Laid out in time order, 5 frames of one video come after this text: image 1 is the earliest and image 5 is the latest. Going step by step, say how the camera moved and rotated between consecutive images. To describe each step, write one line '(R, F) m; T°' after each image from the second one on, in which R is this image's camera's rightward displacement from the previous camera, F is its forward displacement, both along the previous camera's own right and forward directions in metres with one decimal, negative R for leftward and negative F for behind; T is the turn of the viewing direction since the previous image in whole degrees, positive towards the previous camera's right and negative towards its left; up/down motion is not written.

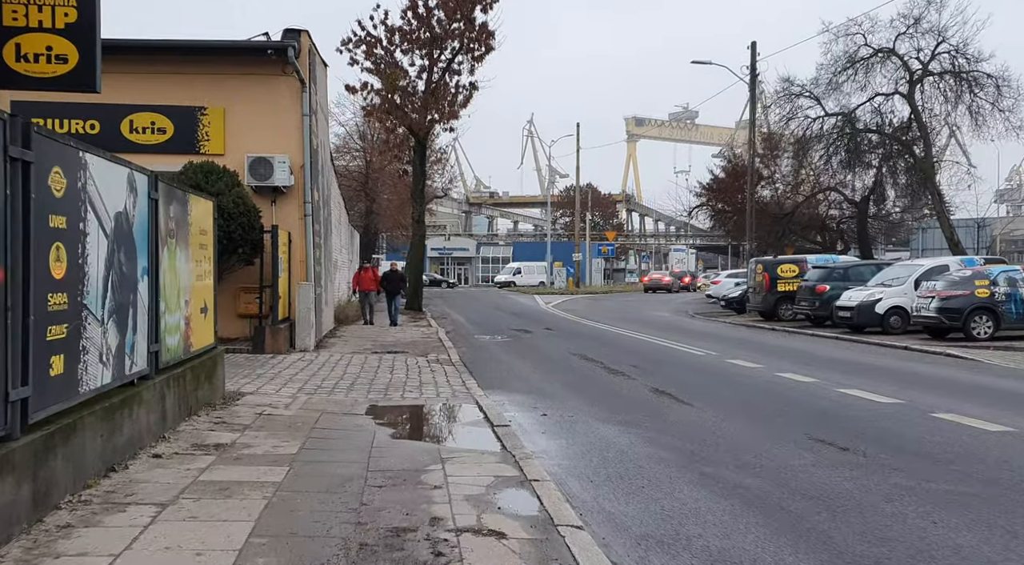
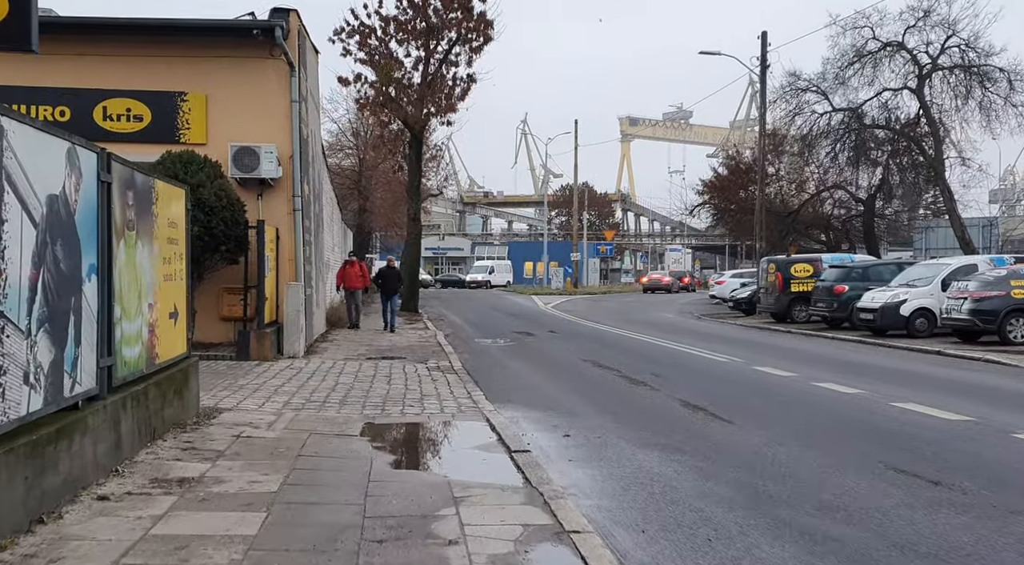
(-0.2, +1.2) m; 0°
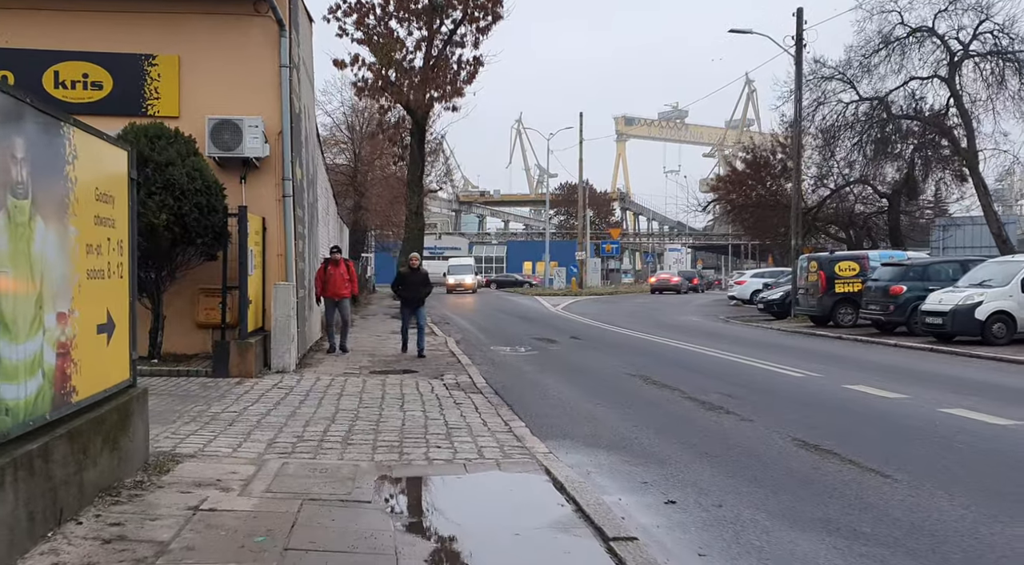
(-0.5, +2.4) m; 0°
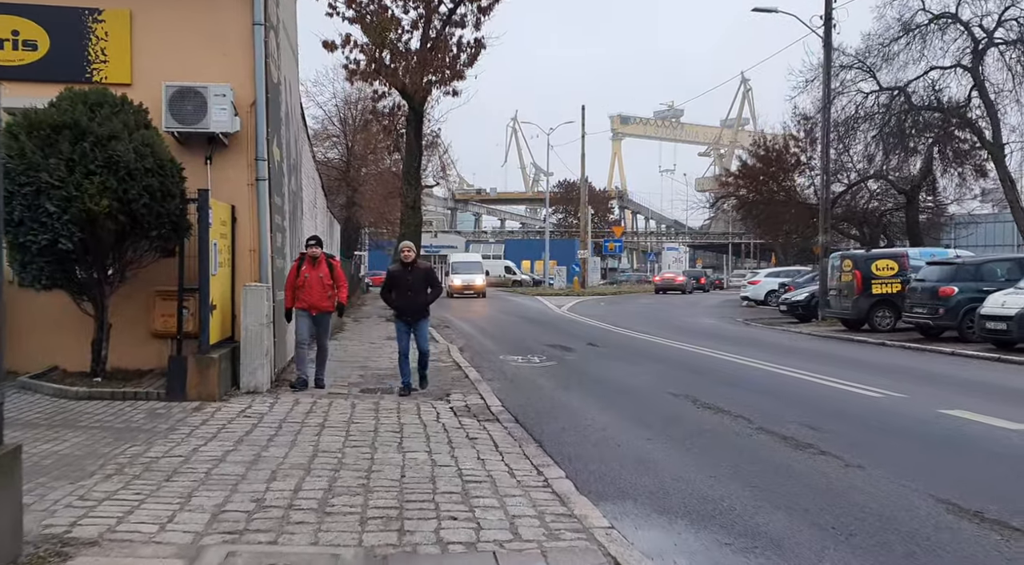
(-0.3, +2.0) m; 0°
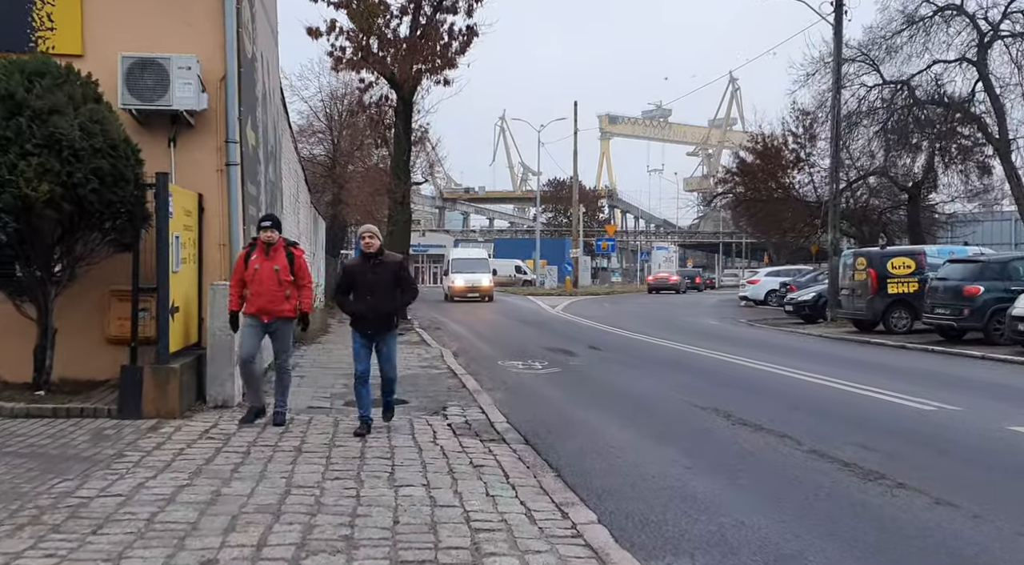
(-0.2, +1.2) m; +1°
